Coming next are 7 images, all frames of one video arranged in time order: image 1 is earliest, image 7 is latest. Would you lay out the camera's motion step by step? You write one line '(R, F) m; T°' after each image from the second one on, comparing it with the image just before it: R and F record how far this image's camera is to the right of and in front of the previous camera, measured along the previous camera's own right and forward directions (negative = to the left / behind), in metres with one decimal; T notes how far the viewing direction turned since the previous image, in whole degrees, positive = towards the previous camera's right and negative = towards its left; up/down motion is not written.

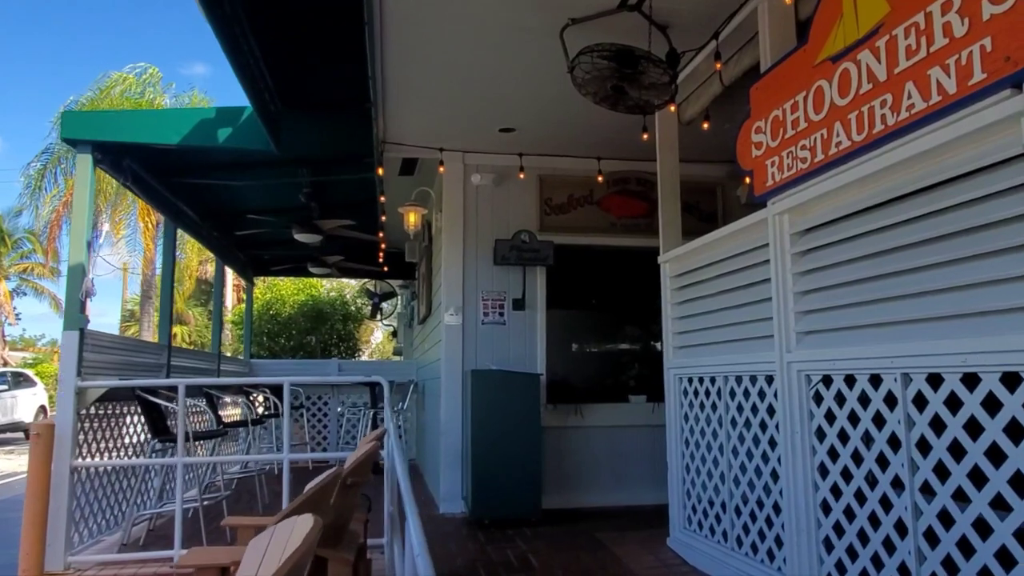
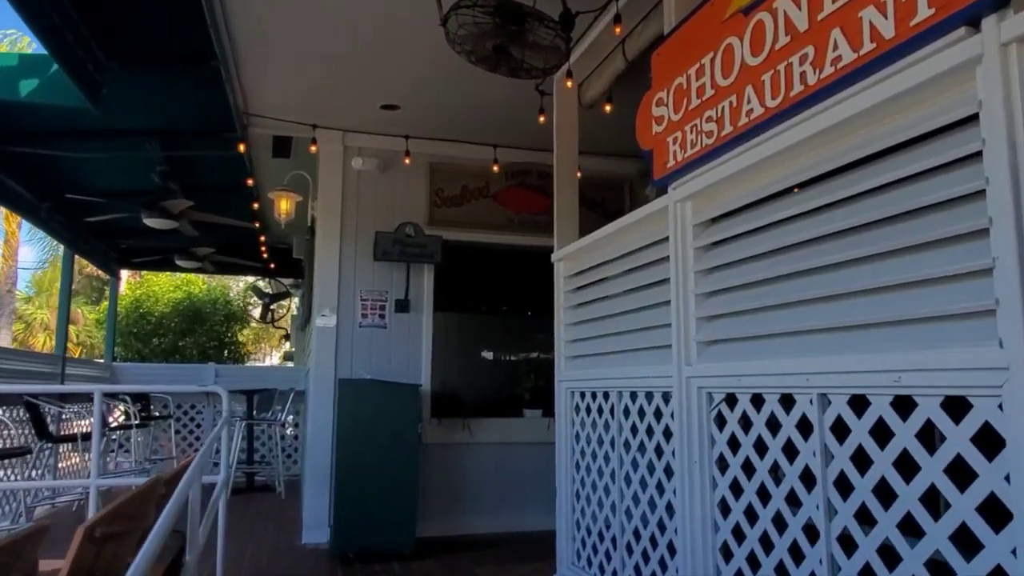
(+0.3, +0.6) m; +6°
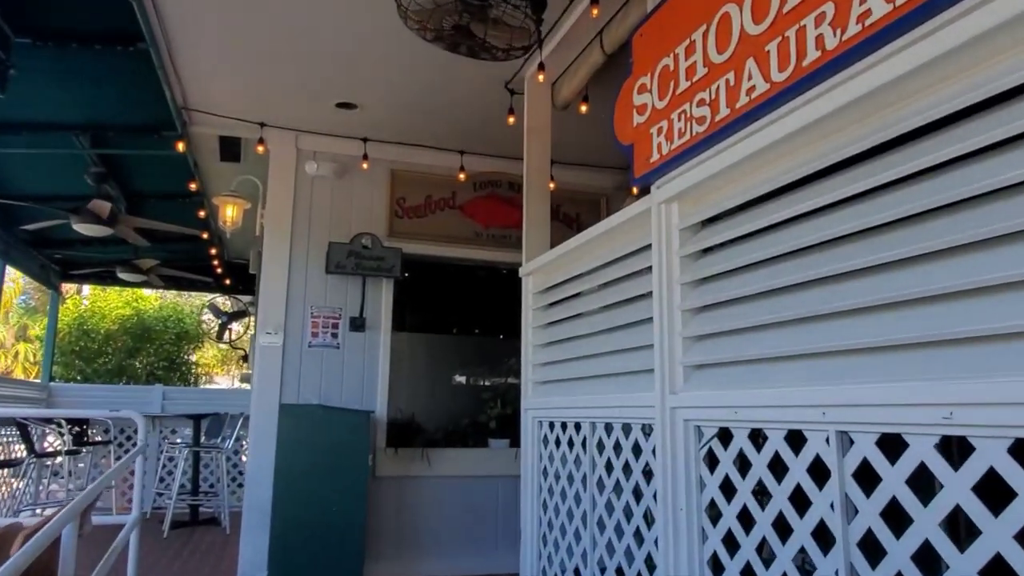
(+0.1, +0.4) m; +2°
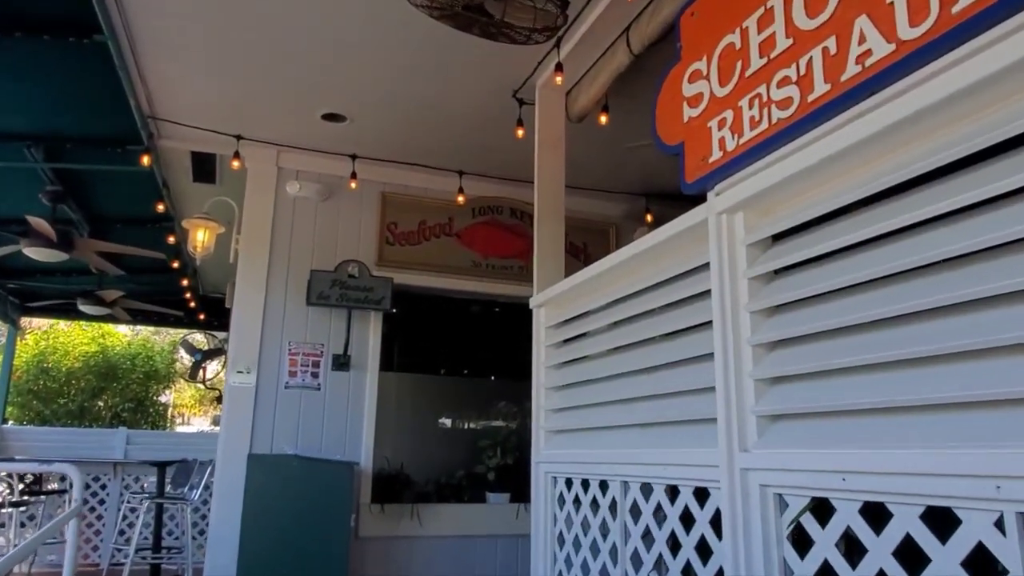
(-0.1, +0.5) m; +1°
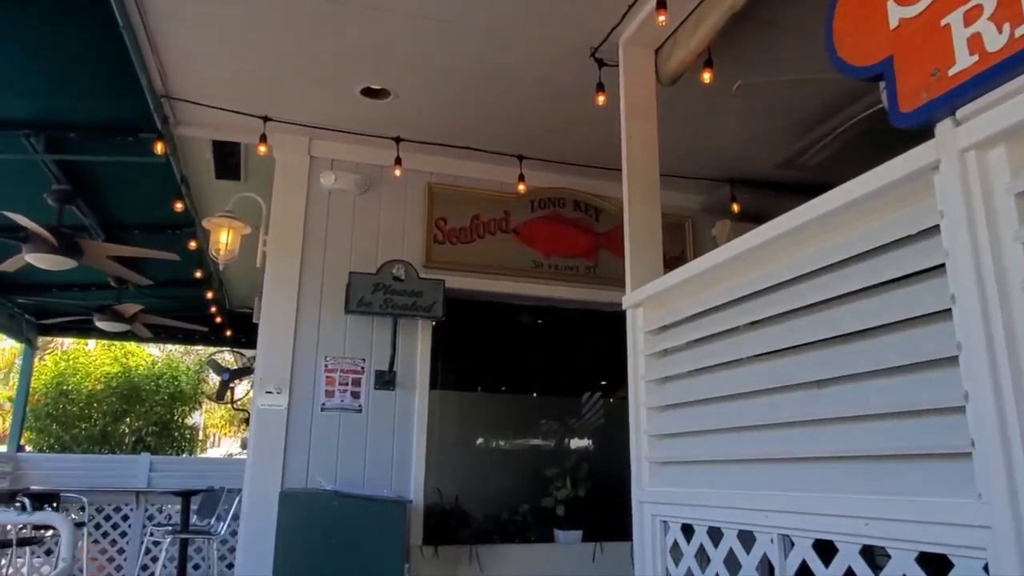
(-0.2, +0.6) m; -2°
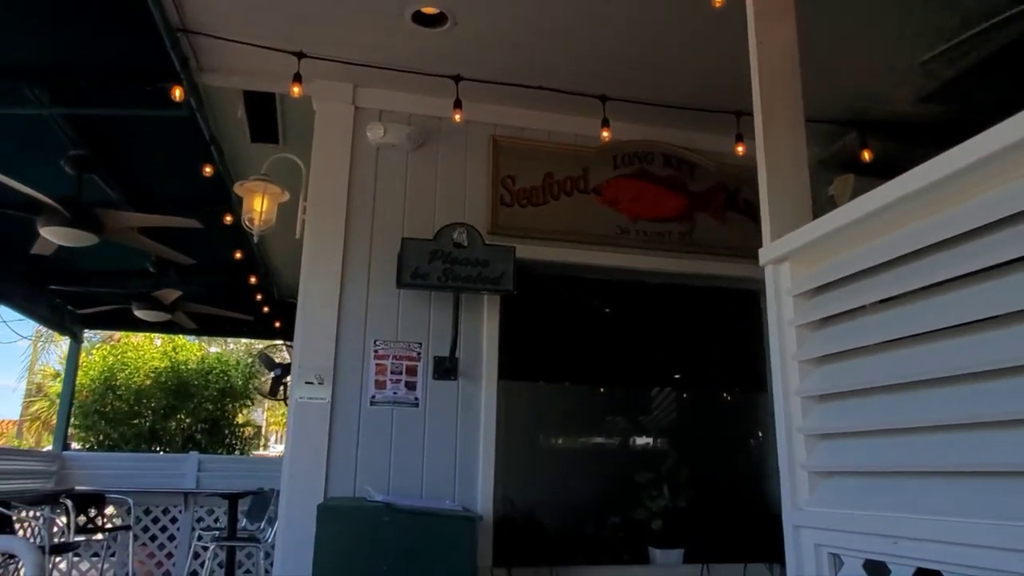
(-0.1, +0.6) m; -4°
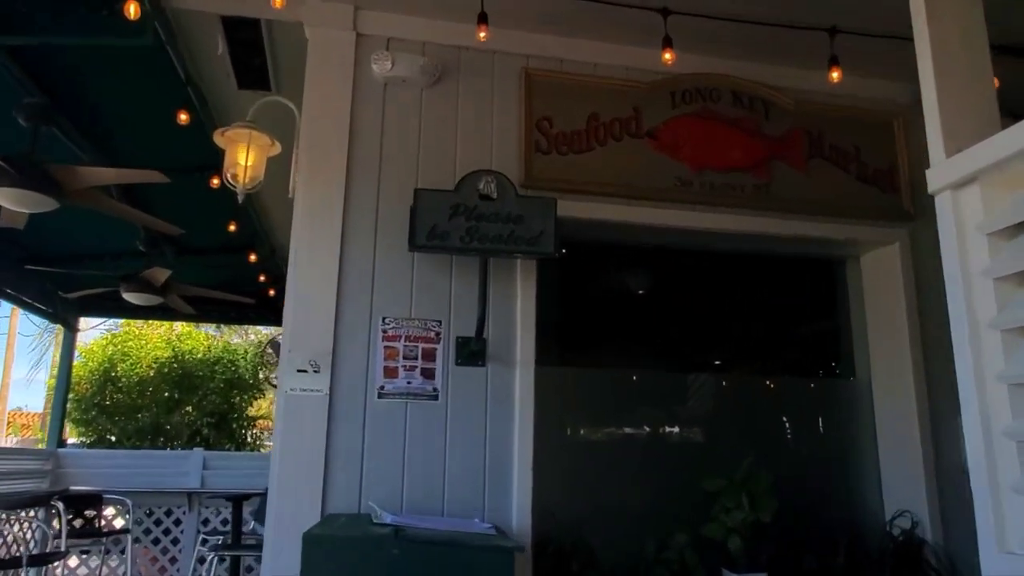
(-0.1, +0.6) m; -2°
